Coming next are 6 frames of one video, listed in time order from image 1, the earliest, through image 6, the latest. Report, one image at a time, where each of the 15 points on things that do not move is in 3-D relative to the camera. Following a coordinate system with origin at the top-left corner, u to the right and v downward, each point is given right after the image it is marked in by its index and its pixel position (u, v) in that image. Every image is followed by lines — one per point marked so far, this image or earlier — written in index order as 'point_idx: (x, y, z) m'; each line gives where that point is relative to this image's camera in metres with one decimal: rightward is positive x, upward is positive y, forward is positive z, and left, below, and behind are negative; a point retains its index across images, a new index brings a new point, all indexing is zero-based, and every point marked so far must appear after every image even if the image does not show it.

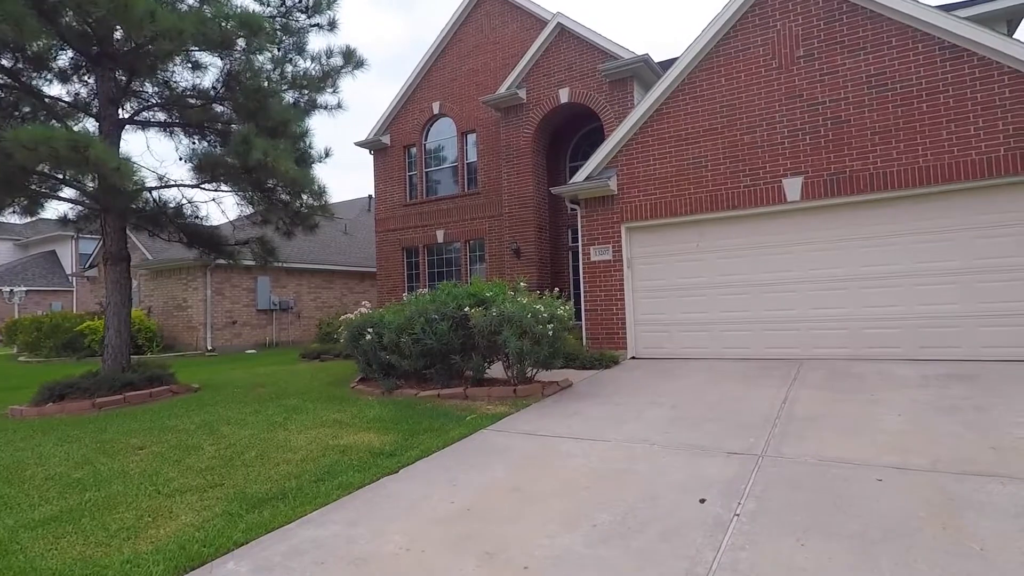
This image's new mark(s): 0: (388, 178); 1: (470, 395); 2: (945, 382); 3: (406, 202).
0: (-4.0, +3.6, +18.6) m
1: (-0.6, -1.5, +8.0) m
2: (+5.4, -1.2, +7.2) m
3: (-3.3, +2.7, +18.1) m
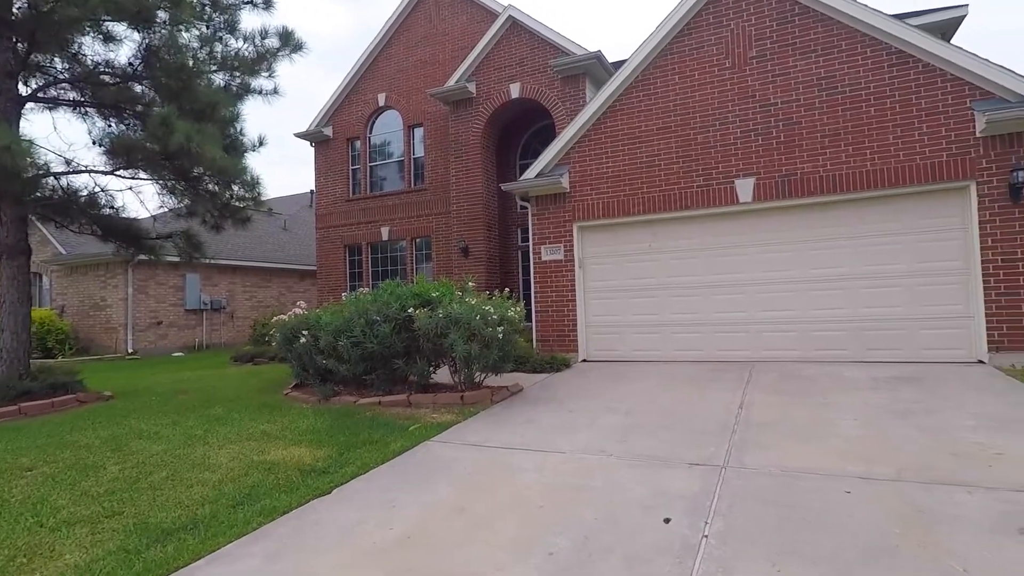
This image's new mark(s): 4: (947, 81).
0: (-5.6, +3.6, +17.7) m
1: (-1.3, -1.5, +7.4) m
2: (+4.8, -1.2, +7.2) m
3: (-4.9, +2.8, +17.3) m
4: (+6.2, +2.9, +8.1) m
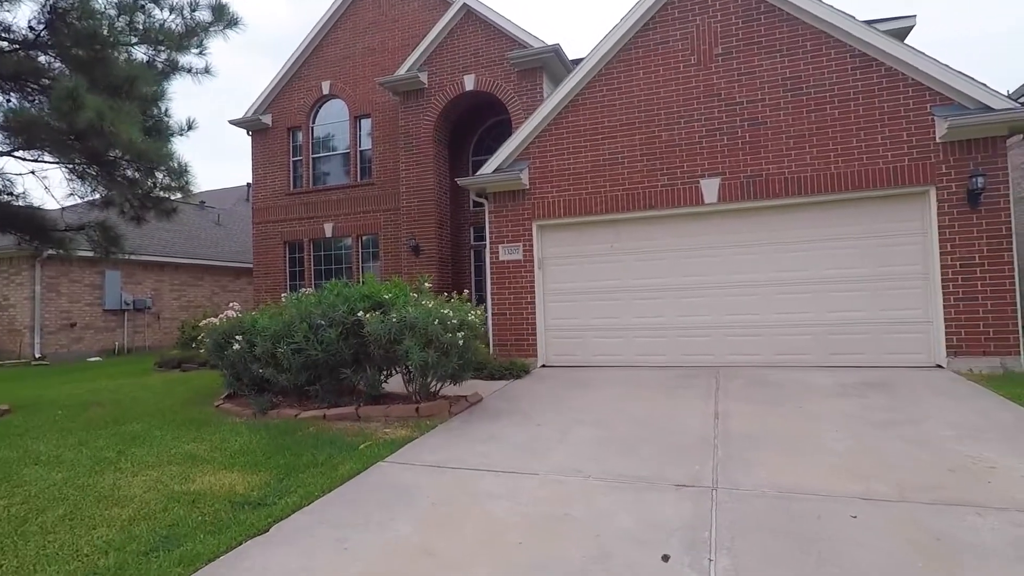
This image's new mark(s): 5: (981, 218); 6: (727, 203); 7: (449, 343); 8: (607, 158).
0: (-7.0, +3.6, +16.5) m
1: (-1.7, -1.5, +6.7) m
2: (+4.3, -1.3, +7.1) m
3: (-6.3, +2.8, +16.2) m
4: (+5.6, +2.9, +8.1) m
5: (+6.4, +1.0, +7.8) m
6: (+3.4, +1.3, +9.0) m
7: (-0.7, -0.6, +6.6) m
8: (+1.6, +2.2, +9.6) m
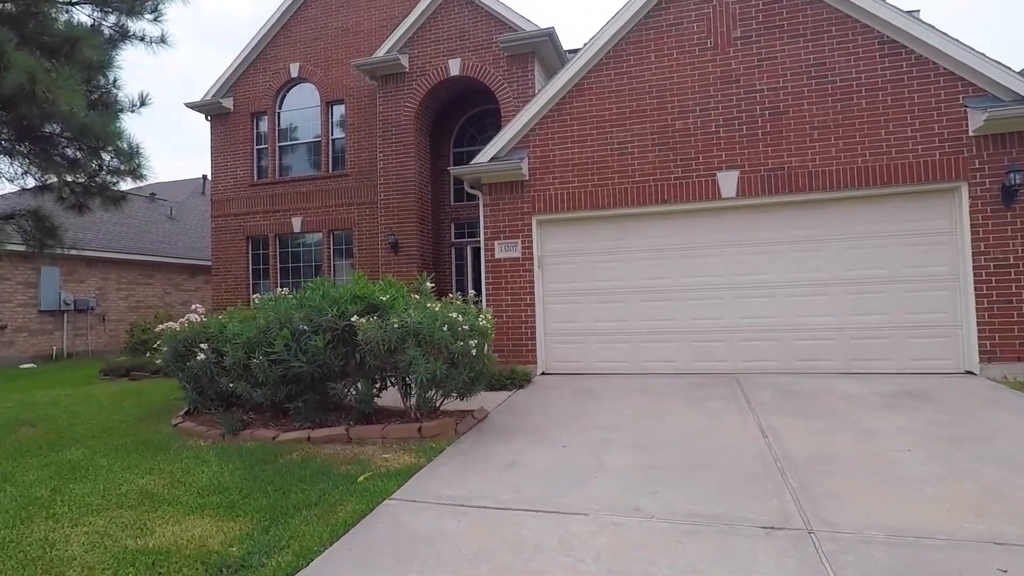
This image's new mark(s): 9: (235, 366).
0: (-7.5, +3.6, +15.2) m
1: (-1.6, -1.5, +5.7) m
2: (+4.5, -1.3, +6.5) m
3: (-6.7, +2.8, +14.9) m
4: (+5.7, +2.8, +7.6) m
5: (+6.5, +0.9, +7.4) m
6: (+3.4, +1.3, +8.3) m
7: (-0.5, -0.6, +5.7) m
8: (+1.6, +2.2, +8.8) m
9: (-2.9, -0.8, +6.0) m
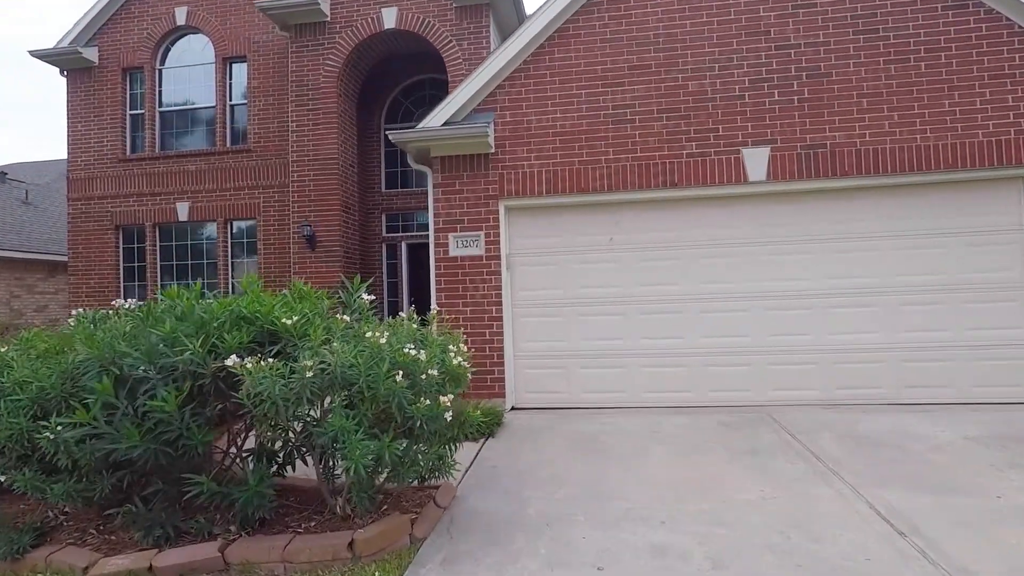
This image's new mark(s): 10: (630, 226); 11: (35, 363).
0: (-8.7, +3.6, +11.8) m
1: (-1.6, -1.6, +3.3) m
2: (+4.3, -1.4, +4.9) m
3: (-7.9, +2.7, +11.7) m
4: (+5.4, +2.7, +6.1) m
5: (+6.2, +0.8, +6.0) m
6: (+3.0, +1.2, +6.5) m
7: (-0.6, -0.7, +3.4) m
8: (+1.1, +2.1, +6.8) m
9: (-3.0, -0.9, +3.4) m
10: (+1.4, +0.8, +6.9) m
11: (-3.1, -0.5, +3.7) m
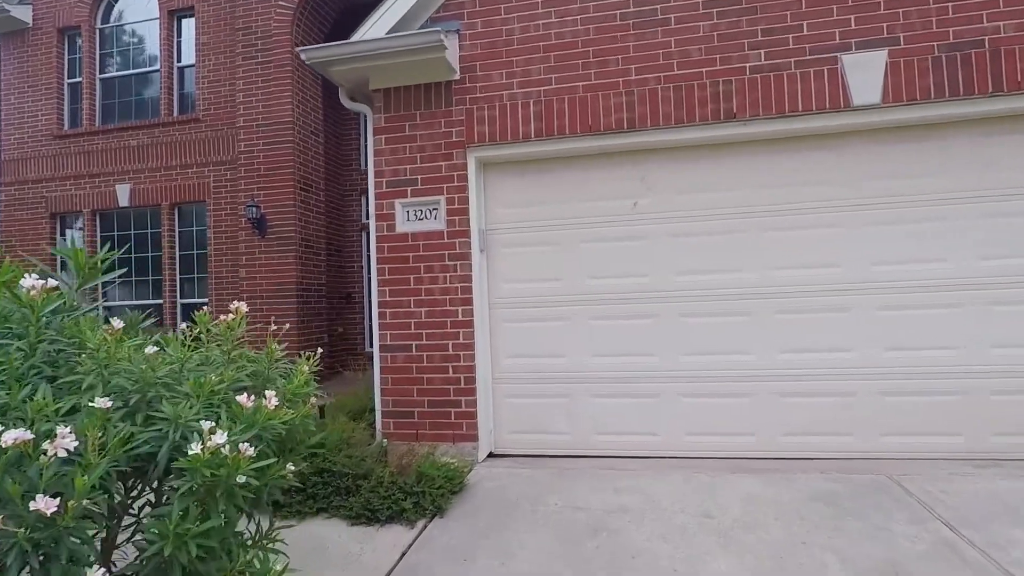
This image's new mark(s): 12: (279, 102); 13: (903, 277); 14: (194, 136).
0: (-8.6, +3.6, +10.1) m
1: (-2.0, -1.5, +1.2) m
2: (+4.0, -1.3, +2.4) m
3: (-7.8, +2.7, +9.9) m
4: (+5.1, +2.8, +3.6) m
5: (+5.9, +0.9, +3.4) m
6: (+2.8, +1.3, +4.1) m
7: (-1.0, -0.7, +1.2) m
8: (+0.9, +2.1, +4.5) m
9: (-3.4, -0.8, +1.4) m
10: (+1.2, +0.8, +4.6) m
11: (-3.4, -0.4, +1.6) m
12: (-3.4, +2.7, +8.4) m
13: (+2.9, +0.1, +4.3) m
14: (-5.1, +2.4, +9.2) m
